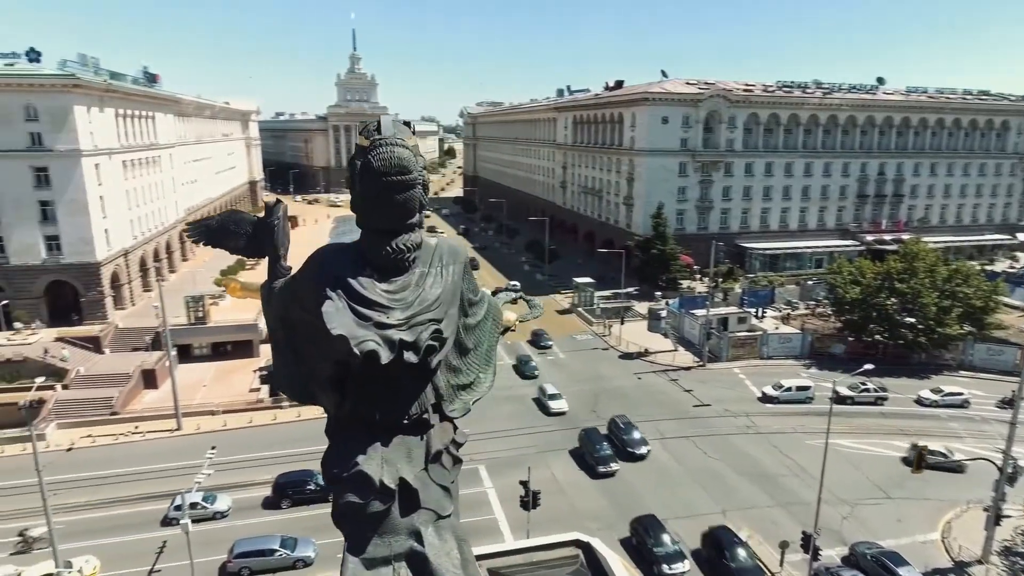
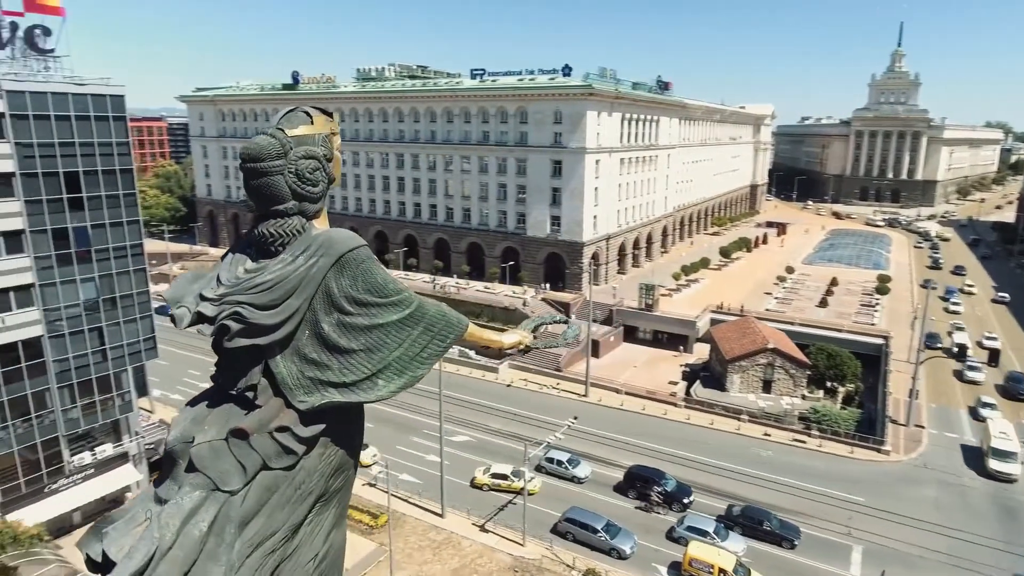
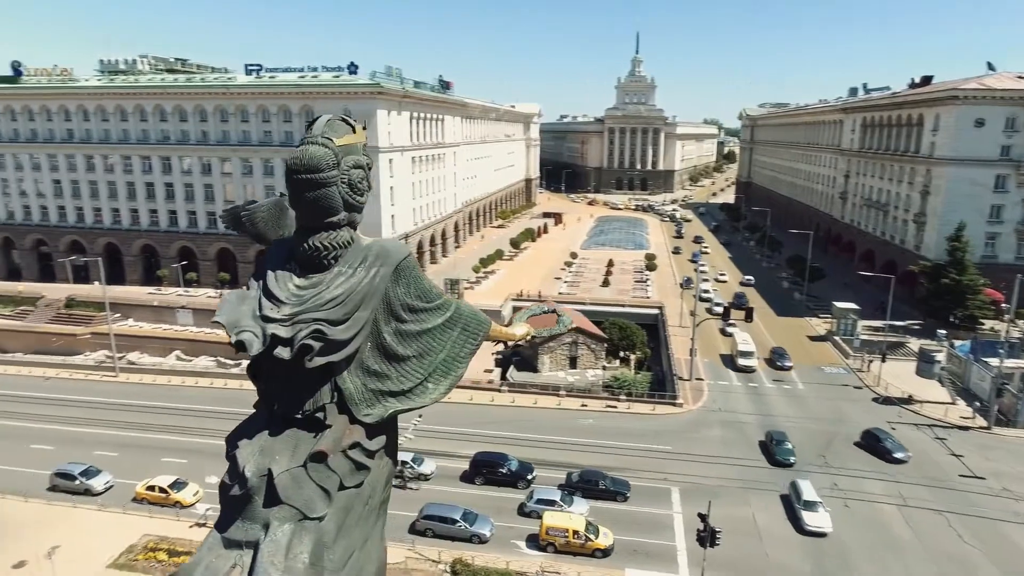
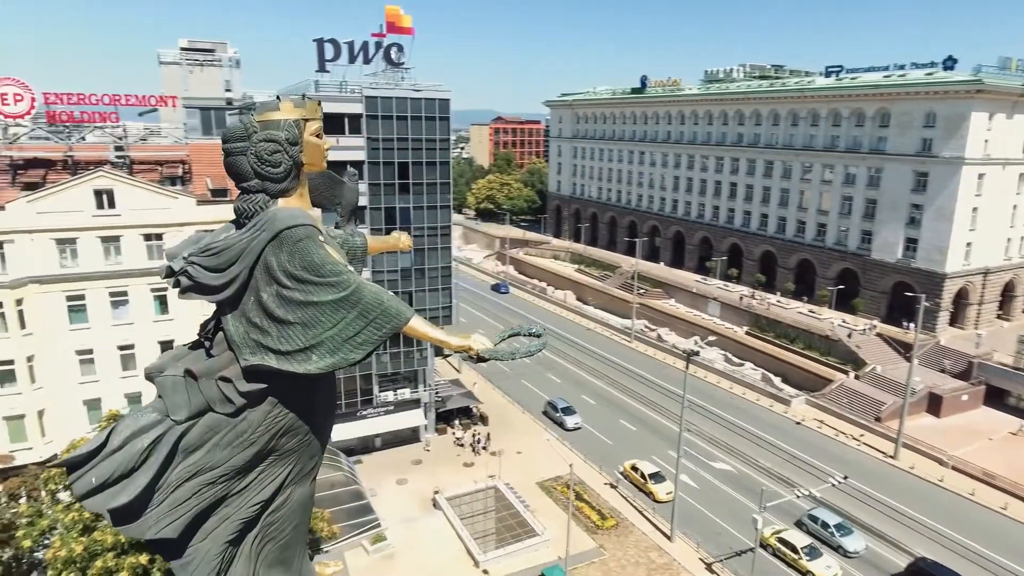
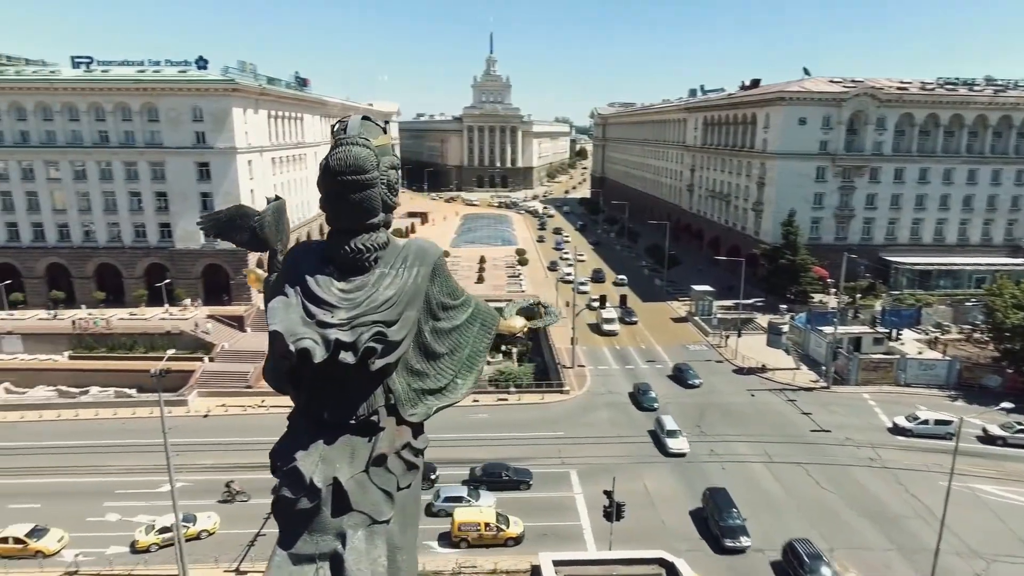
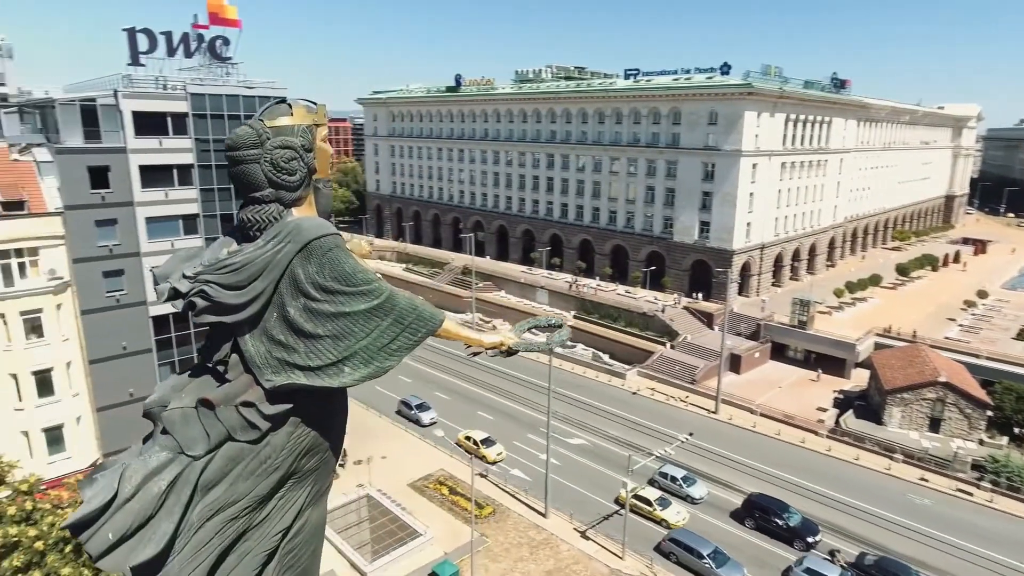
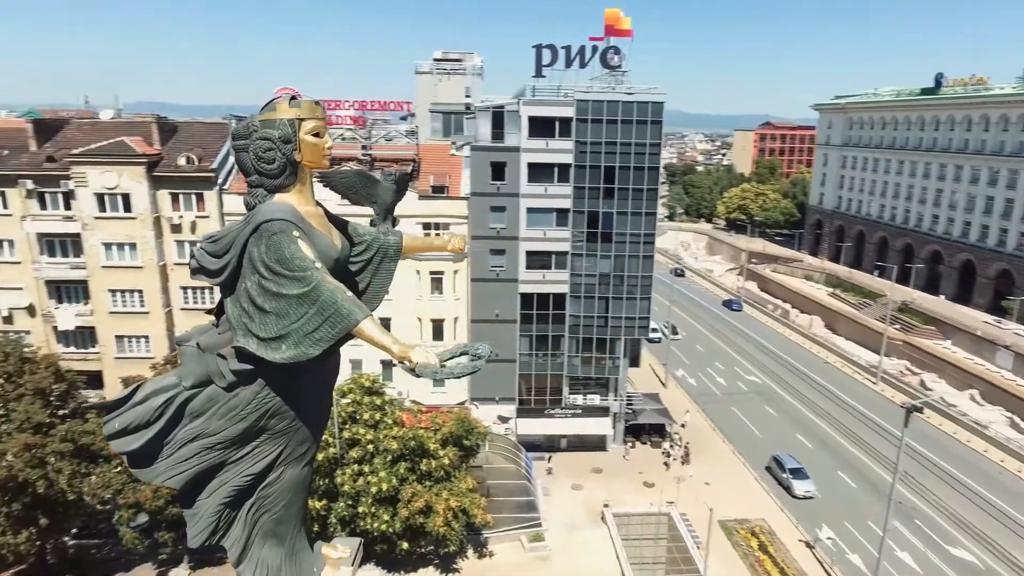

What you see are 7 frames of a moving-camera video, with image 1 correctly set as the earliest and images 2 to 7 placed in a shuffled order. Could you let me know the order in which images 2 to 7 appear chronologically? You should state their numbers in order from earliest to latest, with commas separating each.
5, 3, 2, 6, 4, 7
